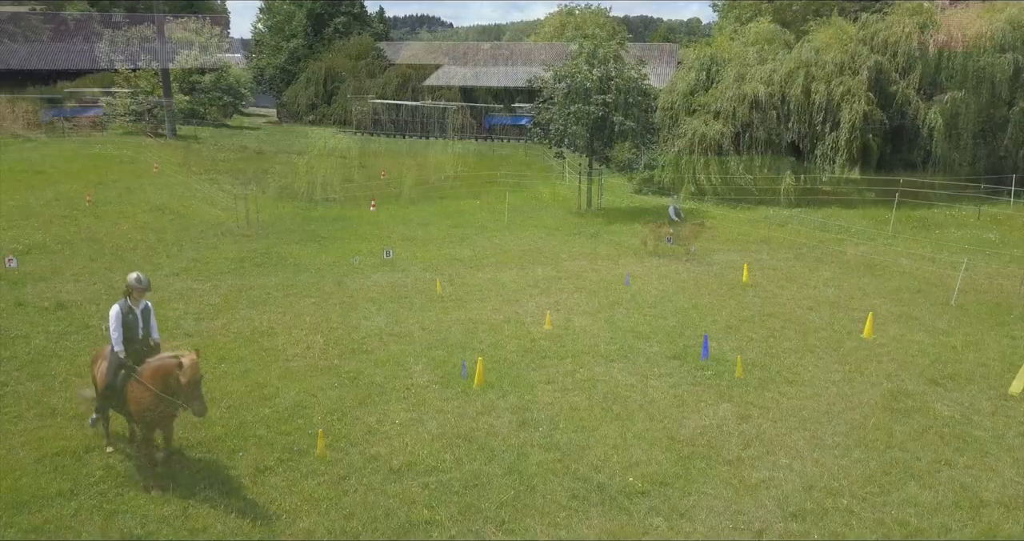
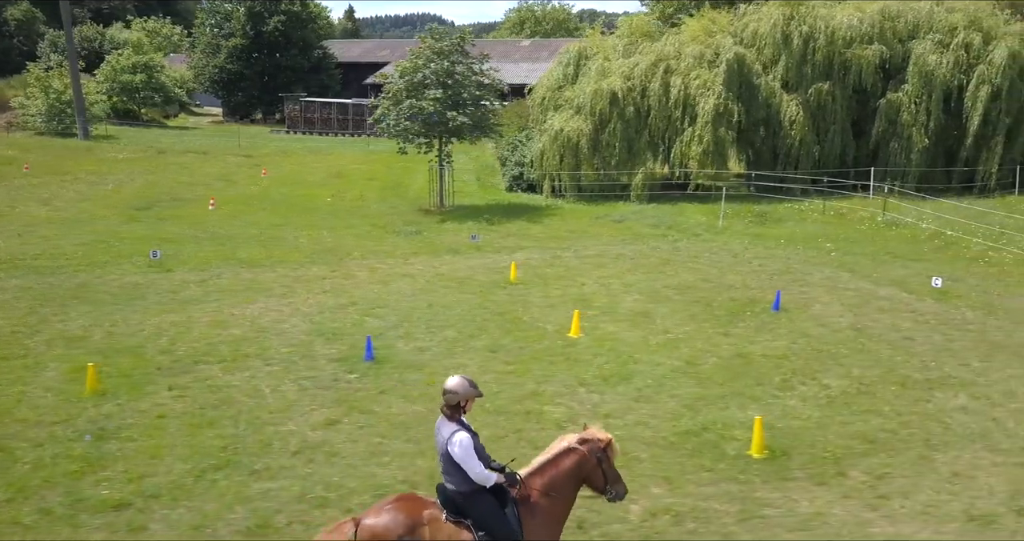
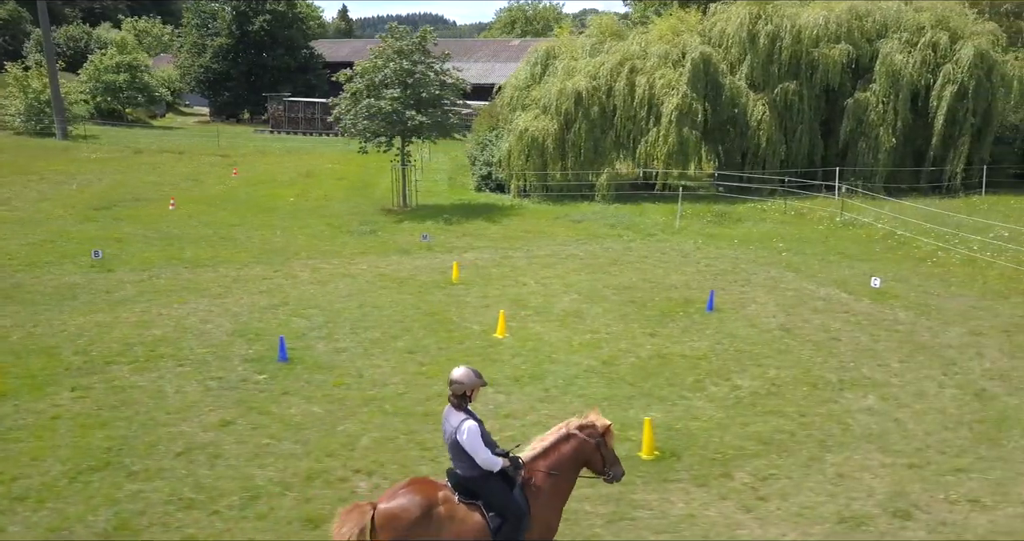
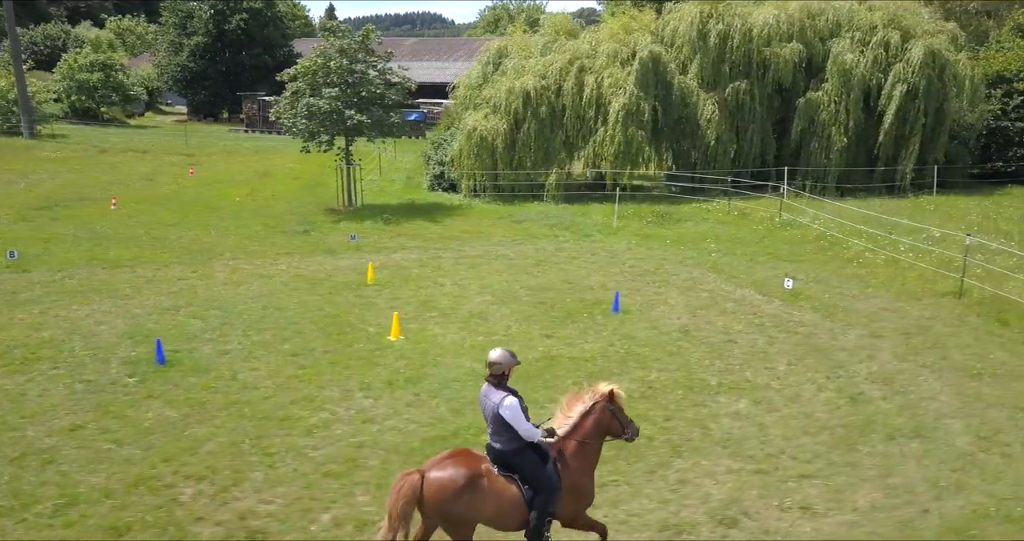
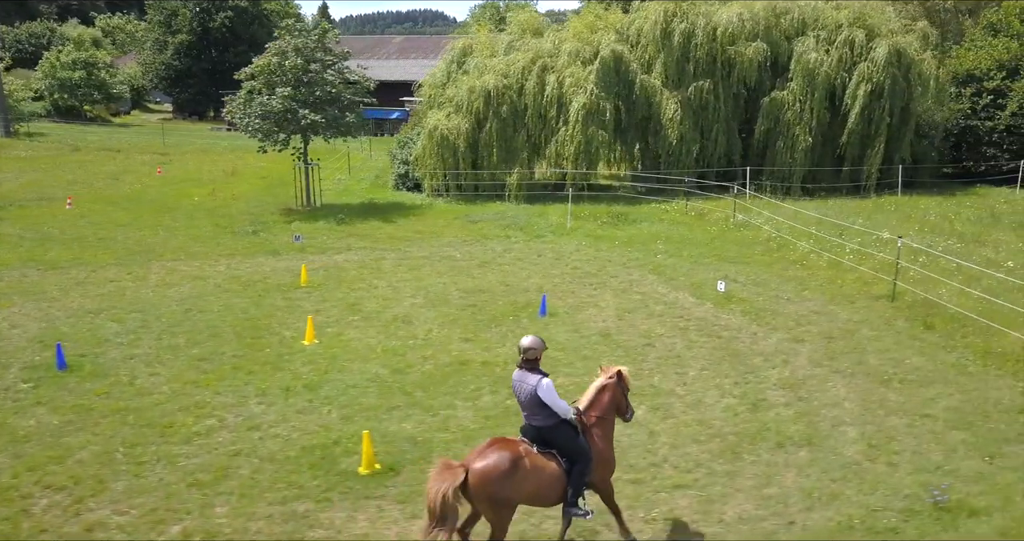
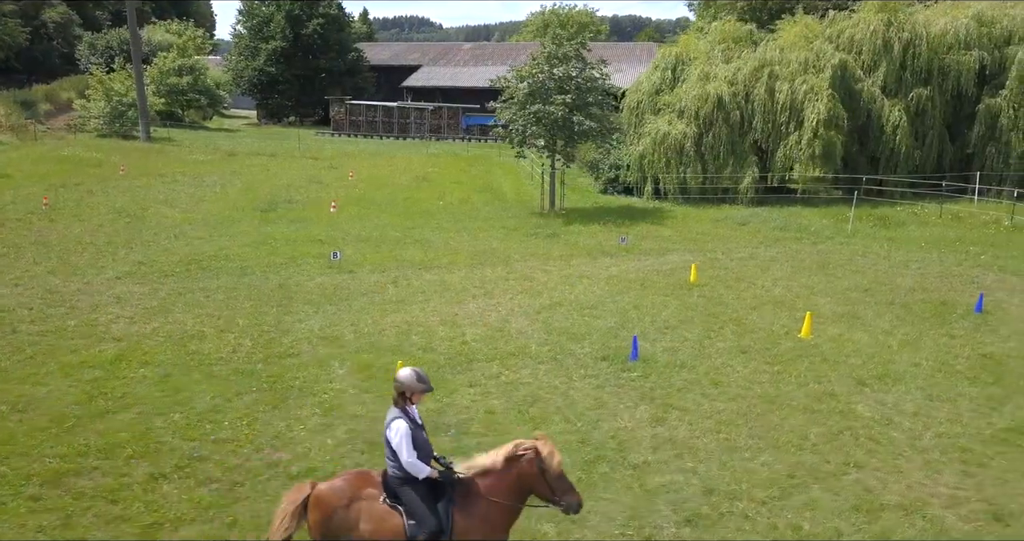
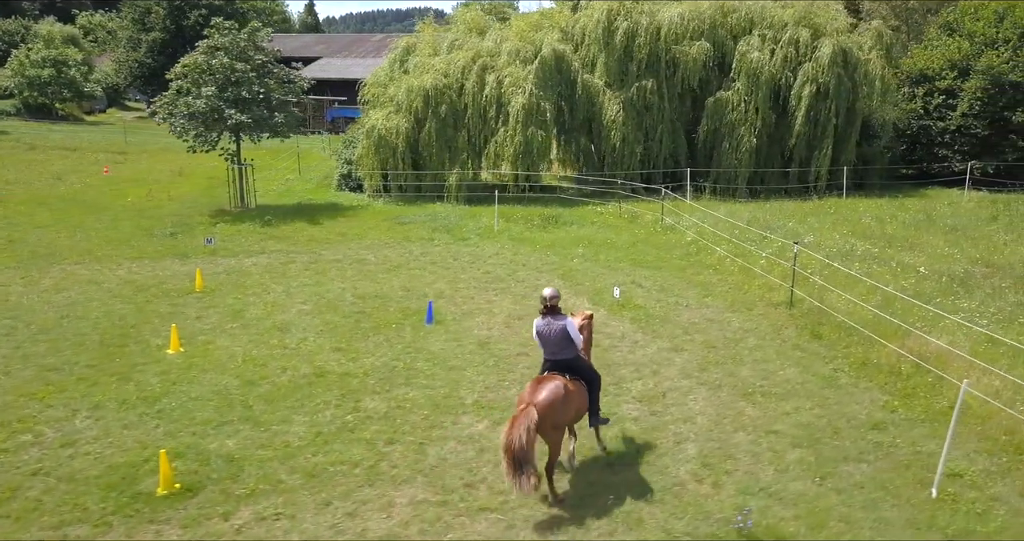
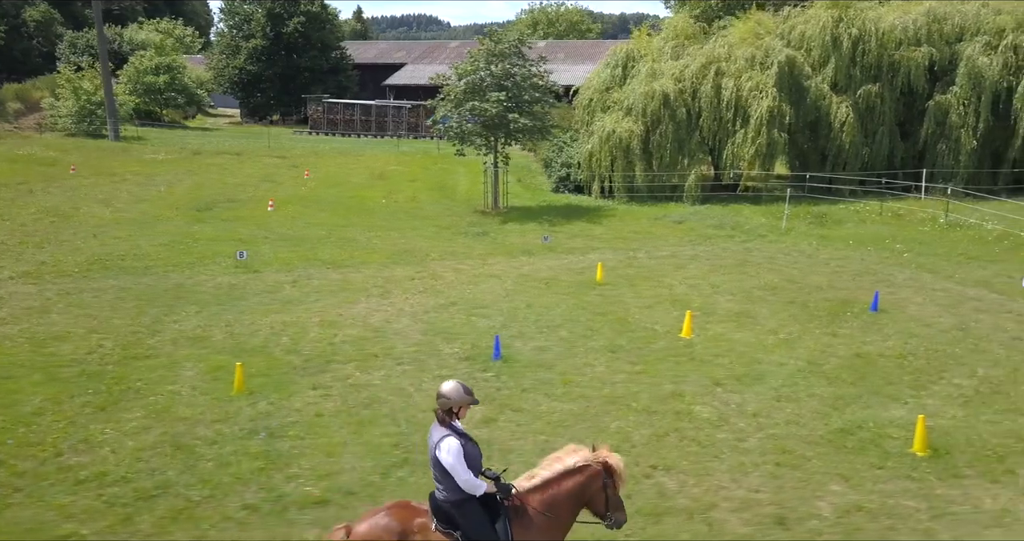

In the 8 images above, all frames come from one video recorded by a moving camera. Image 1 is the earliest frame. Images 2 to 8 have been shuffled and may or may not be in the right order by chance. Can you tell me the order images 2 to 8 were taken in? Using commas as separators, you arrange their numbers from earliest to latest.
6, 8, 2, 3, 4, 5, 7
